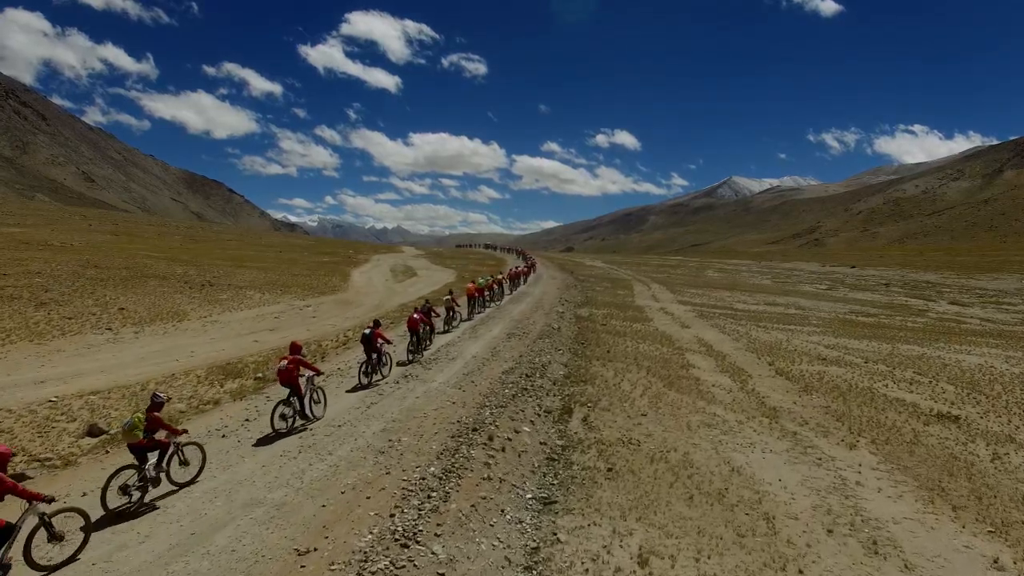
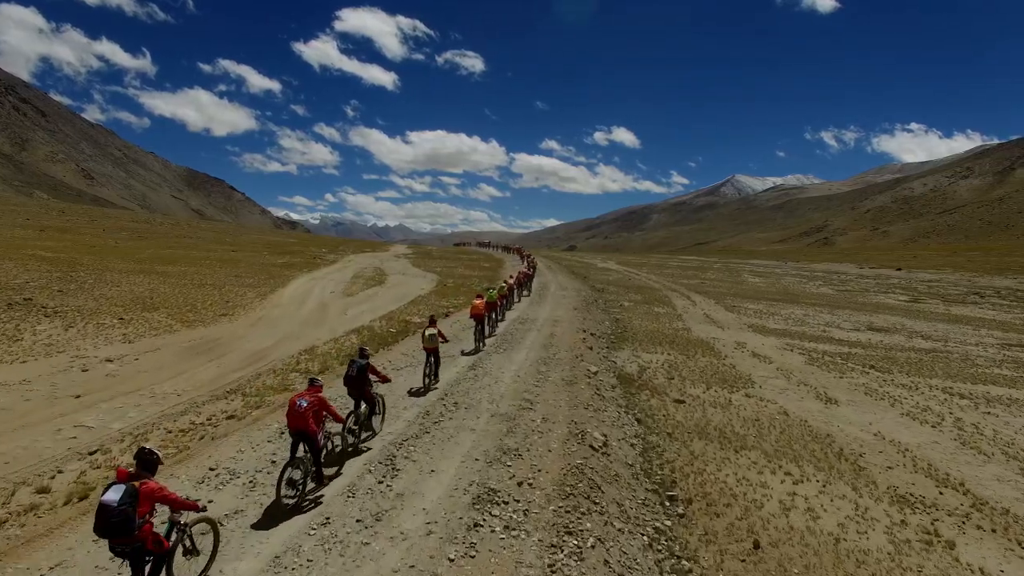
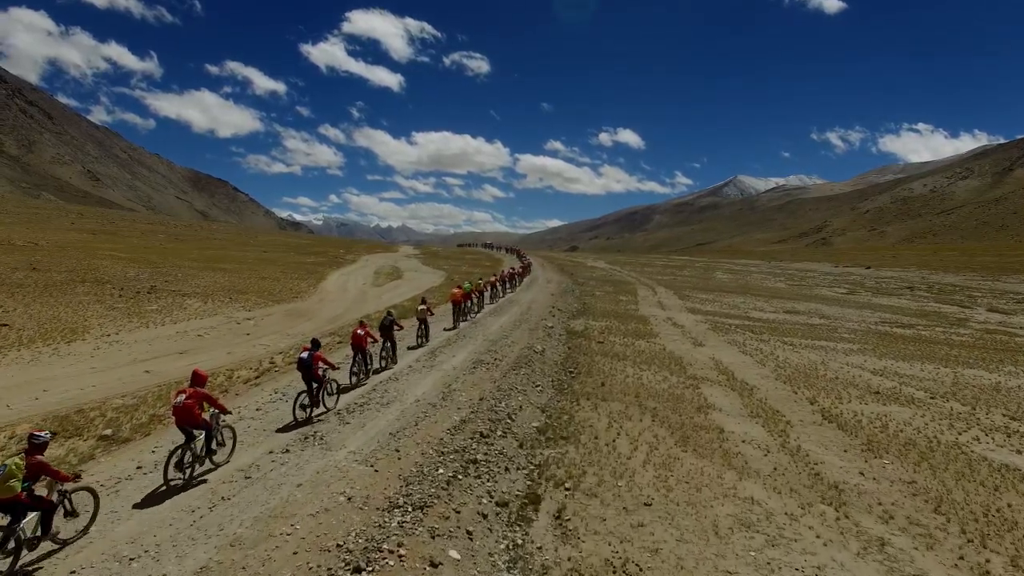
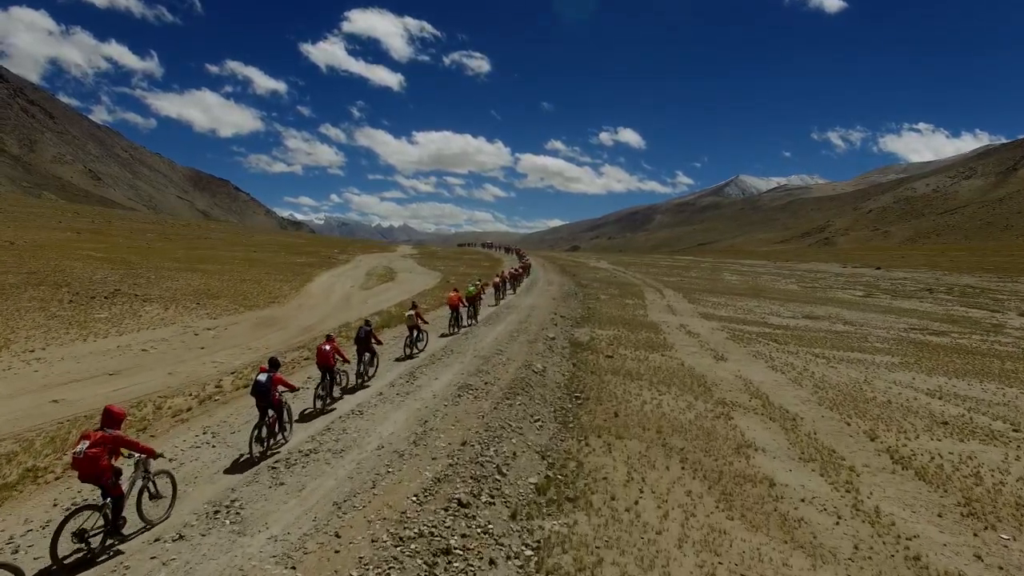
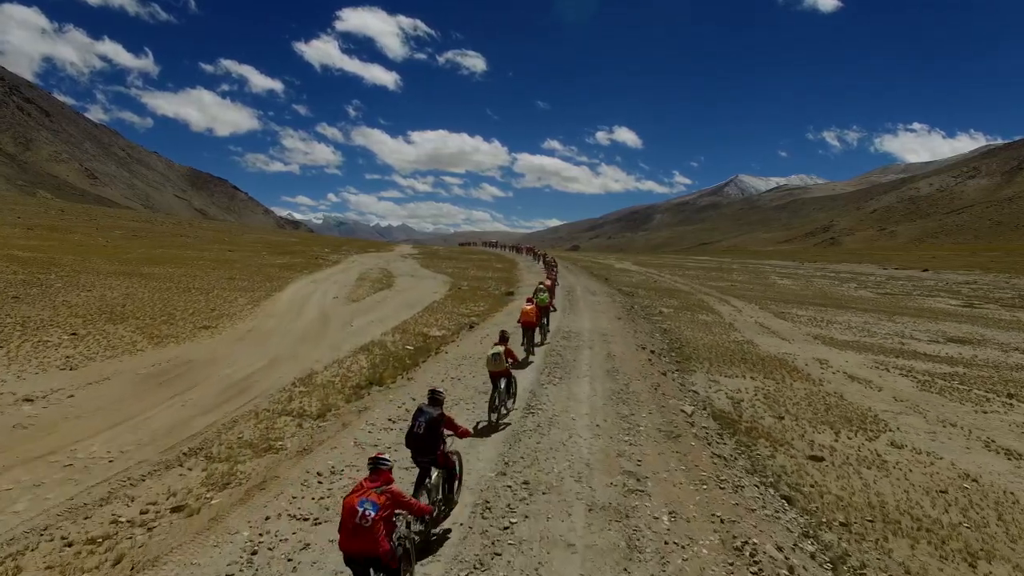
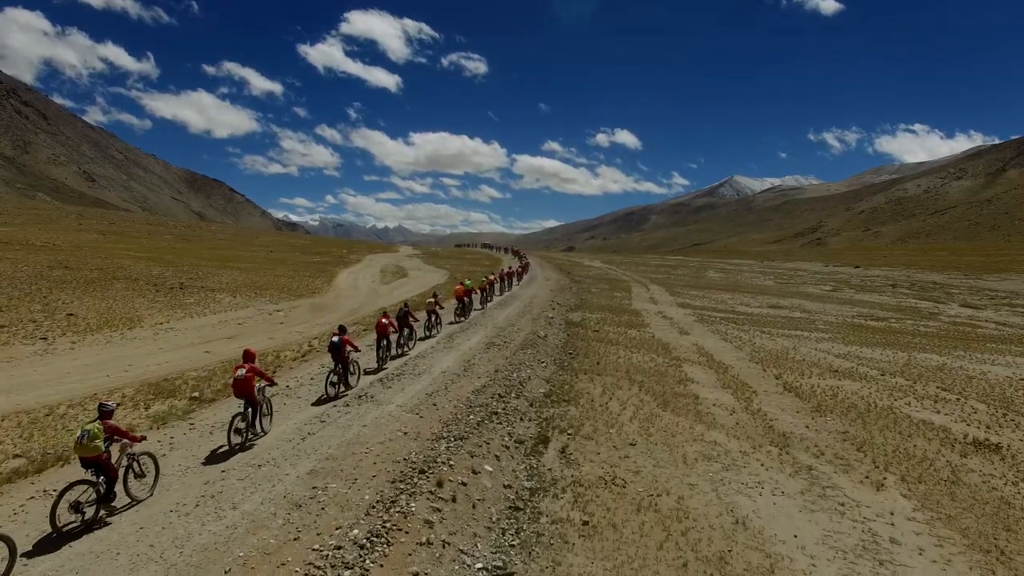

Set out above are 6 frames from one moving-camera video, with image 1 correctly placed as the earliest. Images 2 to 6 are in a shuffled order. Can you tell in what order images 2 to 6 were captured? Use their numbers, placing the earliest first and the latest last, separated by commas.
6, 3, 4, 2, 5
